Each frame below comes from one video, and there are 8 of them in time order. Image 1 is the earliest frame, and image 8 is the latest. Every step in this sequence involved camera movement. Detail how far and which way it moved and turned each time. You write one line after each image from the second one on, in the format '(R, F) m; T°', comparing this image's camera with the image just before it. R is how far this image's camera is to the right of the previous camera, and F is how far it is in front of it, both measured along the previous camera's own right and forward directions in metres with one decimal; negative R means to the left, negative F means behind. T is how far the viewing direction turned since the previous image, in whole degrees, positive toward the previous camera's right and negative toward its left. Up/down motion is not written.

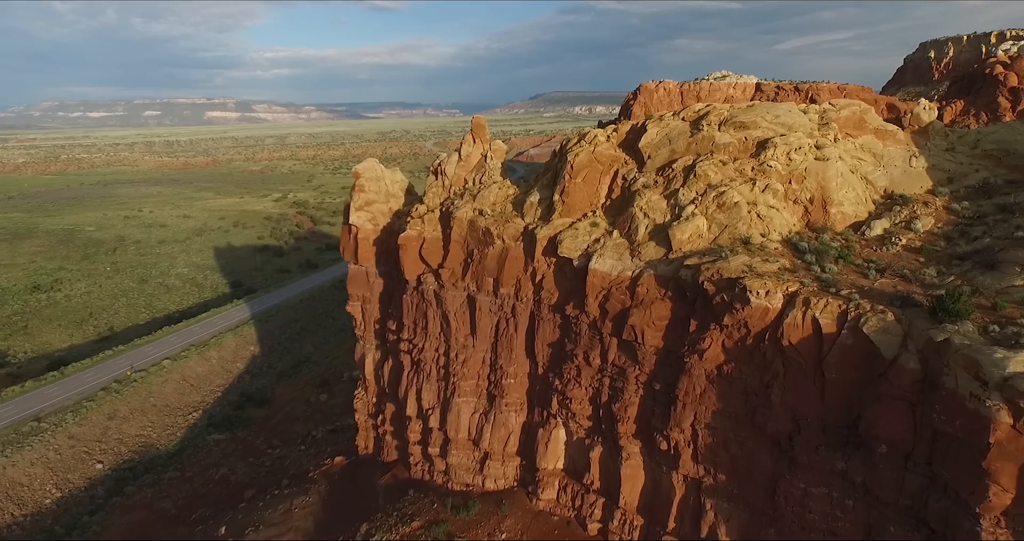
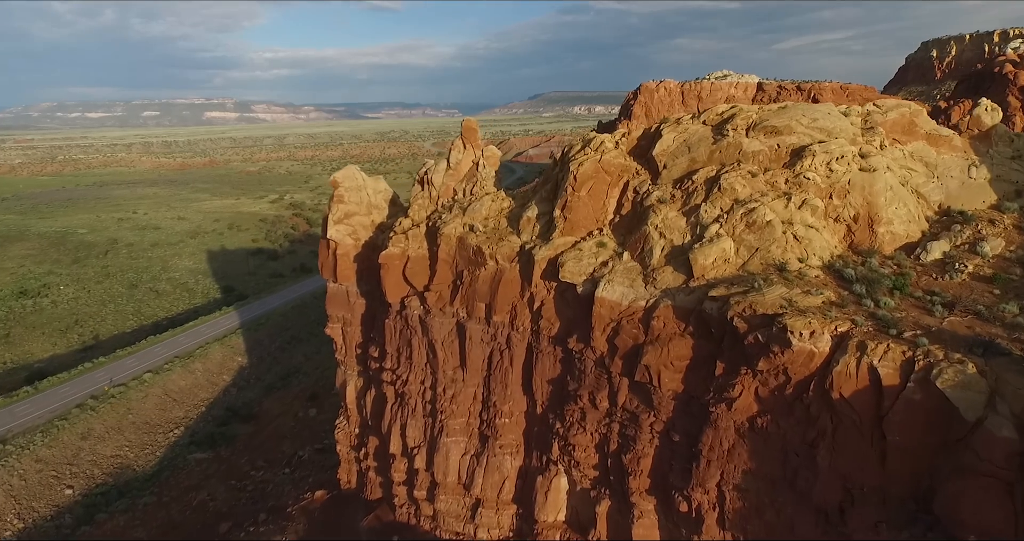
(+0.1, +2.1) m; 0°
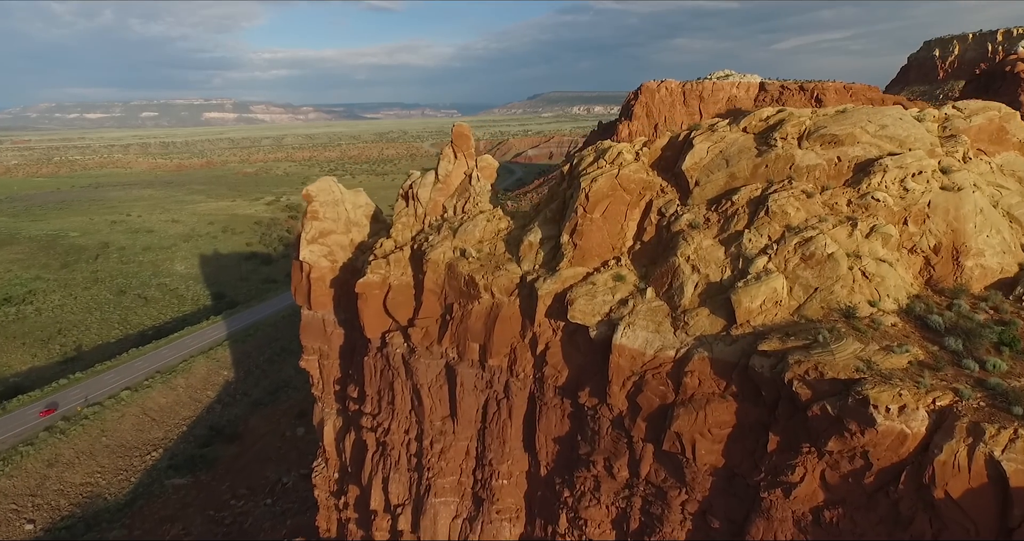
(0.0, +2.4) m; 0°
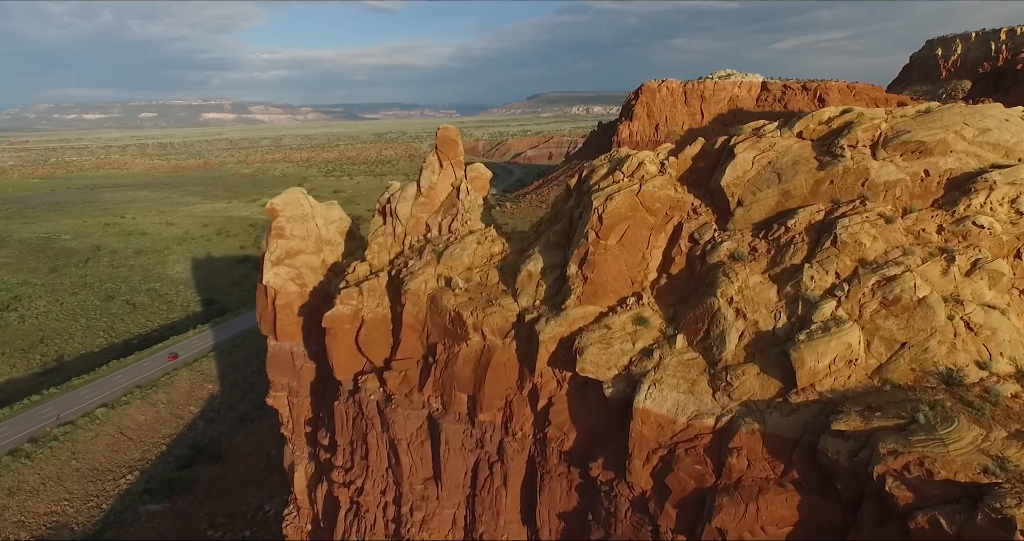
(+0.1, +2.3) m; 0°
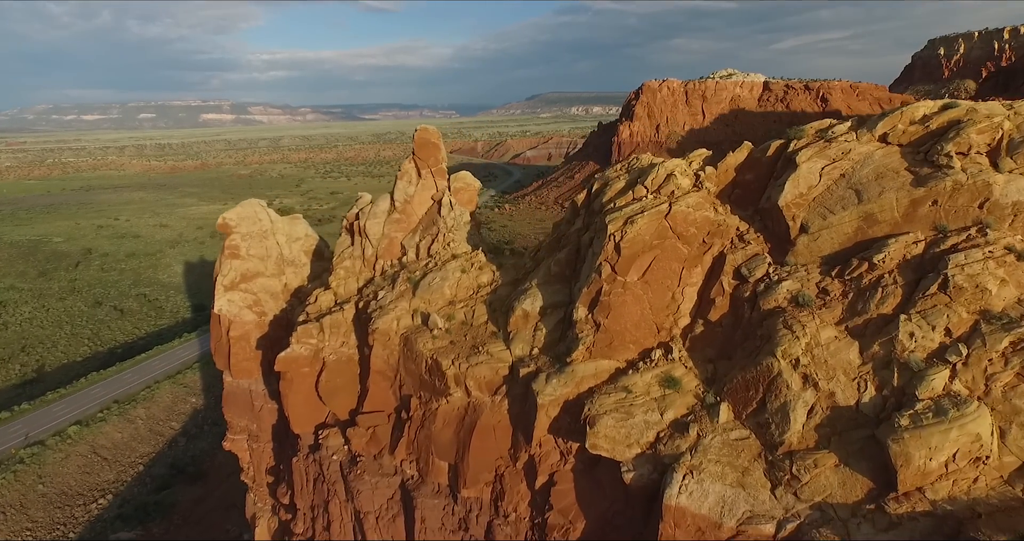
(+0.1, +2.1) m; 0°
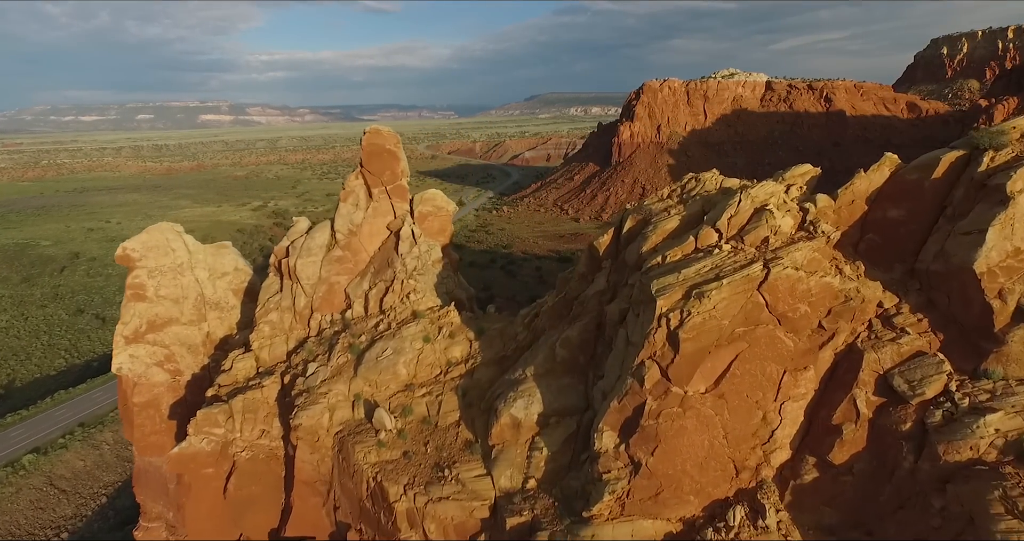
(+0.1, +2.9) m; 0°
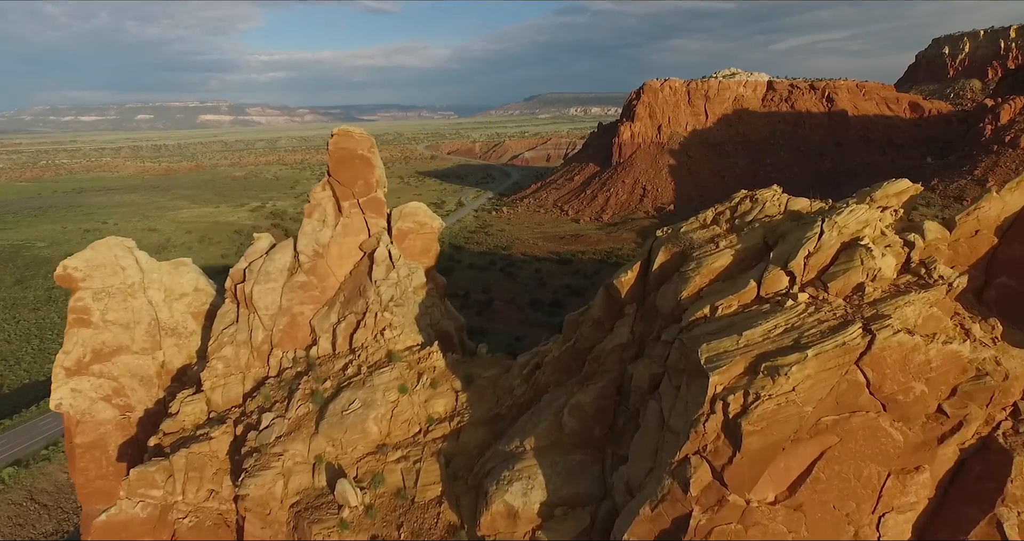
(0.0, +1.2) m; 0°
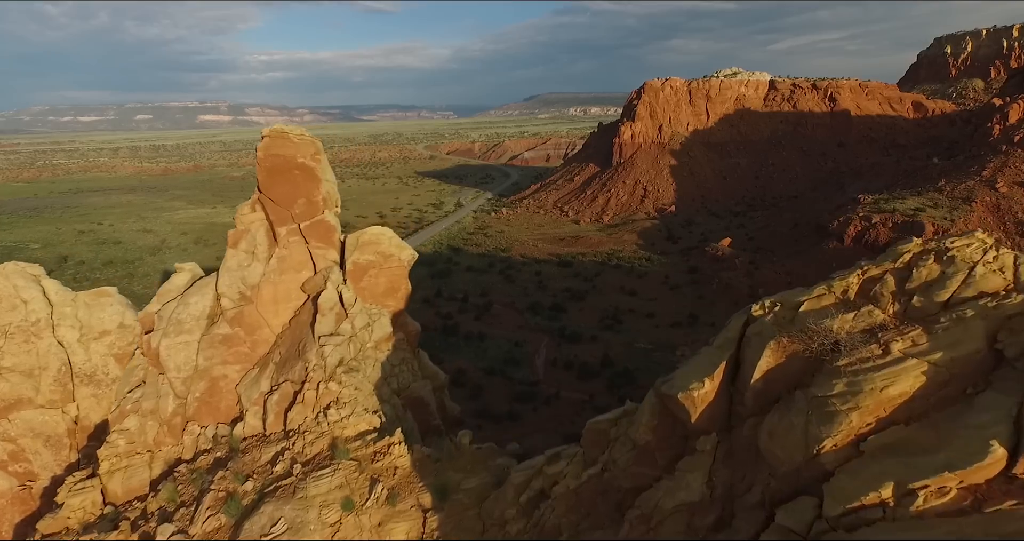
(0.0, +1.6) m; 0°
